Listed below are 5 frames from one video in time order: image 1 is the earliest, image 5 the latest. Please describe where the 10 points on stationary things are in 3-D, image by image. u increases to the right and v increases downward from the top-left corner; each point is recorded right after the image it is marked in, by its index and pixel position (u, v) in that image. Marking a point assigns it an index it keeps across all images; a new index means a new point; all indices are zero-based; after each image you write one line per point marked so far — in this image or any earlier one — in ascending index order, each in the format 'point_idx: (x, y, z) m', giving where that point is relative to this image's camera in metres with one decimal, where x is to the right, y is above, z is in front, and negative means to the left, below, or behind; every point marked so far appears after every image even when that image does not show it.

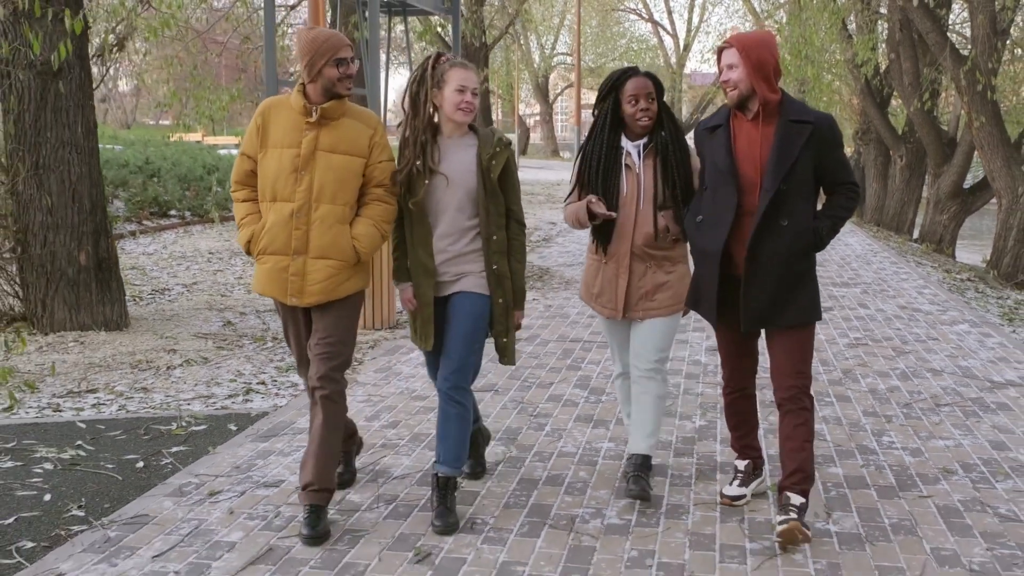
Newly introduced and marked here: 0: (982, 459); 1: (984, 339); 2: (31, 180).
0: (+2.2, -0.8, +4.4) m
1: (+3.5, -0.4, +7.1) m
2: (-3.4, +0.8, +6.8) m
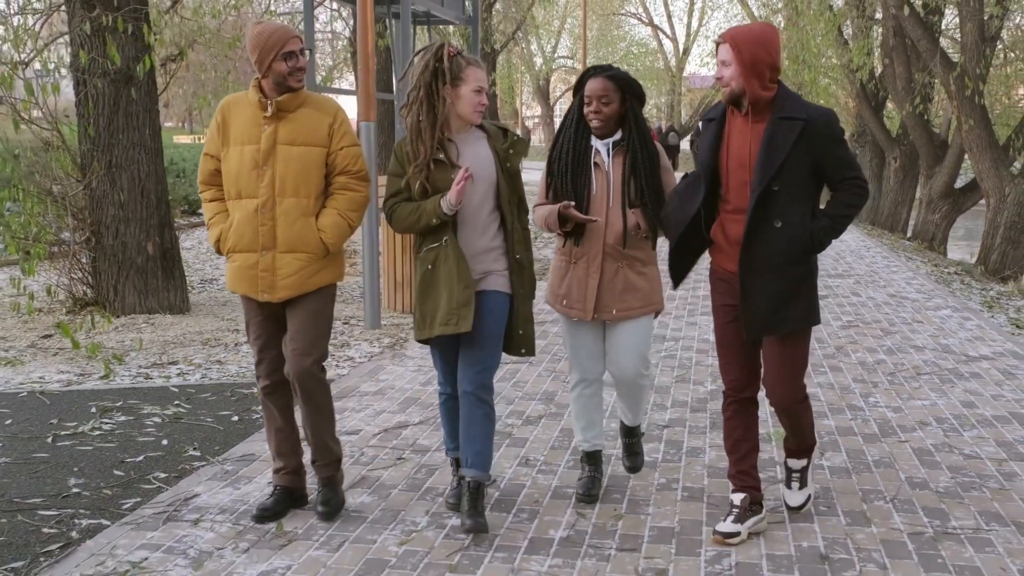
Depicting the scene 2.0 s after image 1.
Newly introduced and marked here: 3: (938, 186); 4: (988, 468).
0: (+2.4, -0.7, +5.1) m
1: (+3.7, -0.3, +7.9) m
2: (-3.2, +0.9, +7.5) m
3: (+8.0, +1.9, +17.9) m
4: (+2.1, -0.8, +4.3) m
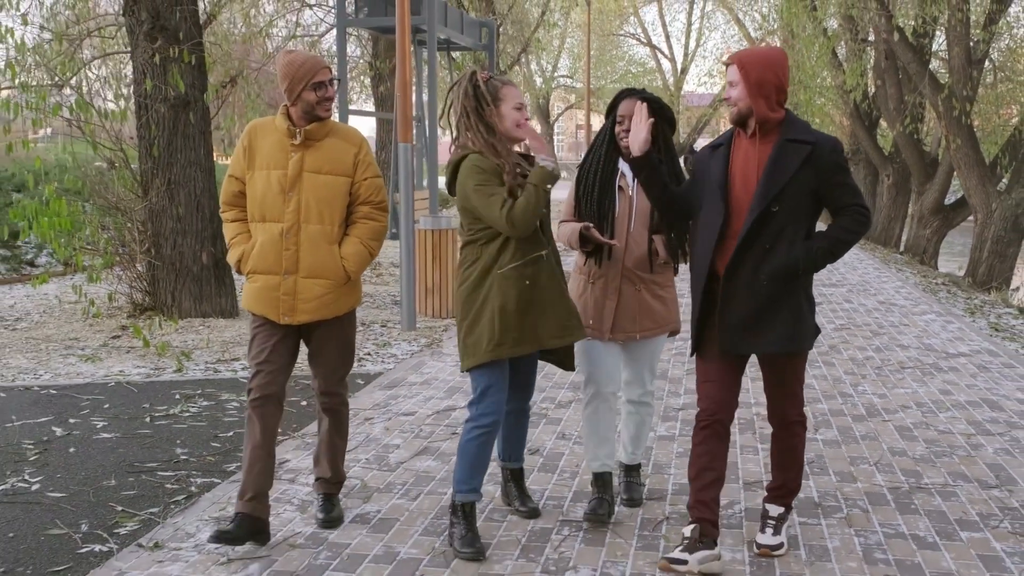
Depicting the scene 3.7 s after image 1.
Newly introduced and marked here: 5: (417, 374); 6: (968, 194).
0: (+2.6, -0.7, +5.9) m
1: (+3.9, -0.3, +8.6) m
2: (-3.0, +0.8, +8.2) m
3: (+8.1, +1.7, +18.7) m
4: (+2.4, -0.8, +5.1) m
5: (-0.6, -0.6, +6.5) m
6: (+7.6, +1.6, +16.0) m
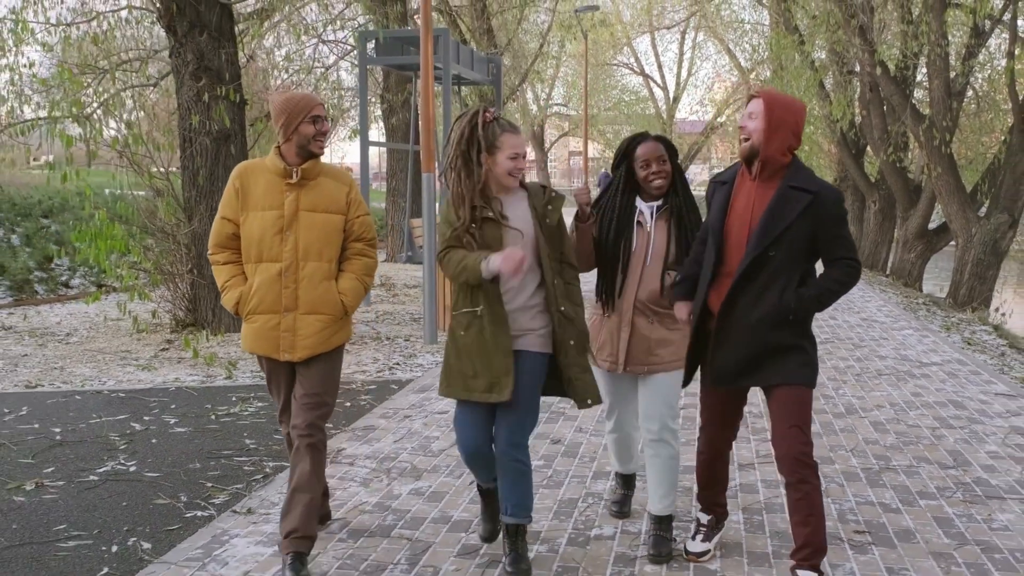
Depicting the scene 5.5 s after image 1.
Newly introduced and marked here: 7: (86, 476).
0: (+2.7, -0.8, +6.6) m
1: (+4.0, -0.5, +9.4) m
2: (-2.9, +0.6, +9.0) m
3: (+8.2, +1.2, +19.5) m
4: (+2.5, -0.9, +5.8) m
5: (-0.5, -0.7, +7.2) m
6: (+7.7, +1.2, +16.9) m
7: (-2.2, -1.0, +4.9) m
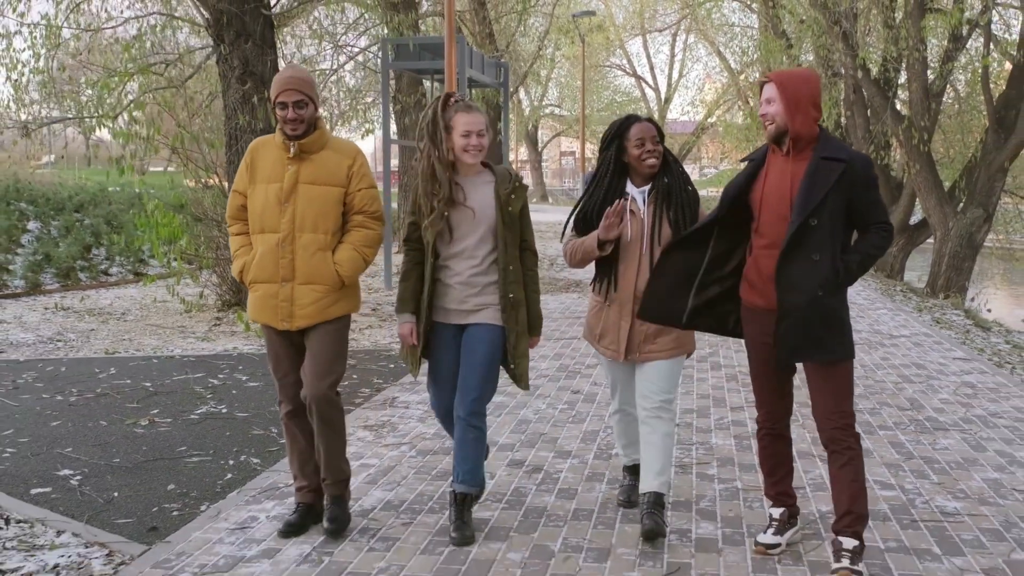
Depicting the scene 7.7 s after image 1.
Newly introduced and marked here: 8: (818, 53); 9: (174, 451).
0: (+2.9, -0.6, +7.6) m
1: (+4.2, -0.3, +10.4) m
2: (-2.7, +0.8, +10.0) m
3: (+8.2, +1.4, +20.6) m
4: (+2.7, -0.7, +6.8) m
5: (-0.3, -0.5, +8.2) m
6: (+7.7, +1.4, +17.9) m
7: (-2.0, -0.8, +5.9) m
8: (+5.6, +4.3, +17.6) m
9: (-1.8, -0.9, +5.1) m
